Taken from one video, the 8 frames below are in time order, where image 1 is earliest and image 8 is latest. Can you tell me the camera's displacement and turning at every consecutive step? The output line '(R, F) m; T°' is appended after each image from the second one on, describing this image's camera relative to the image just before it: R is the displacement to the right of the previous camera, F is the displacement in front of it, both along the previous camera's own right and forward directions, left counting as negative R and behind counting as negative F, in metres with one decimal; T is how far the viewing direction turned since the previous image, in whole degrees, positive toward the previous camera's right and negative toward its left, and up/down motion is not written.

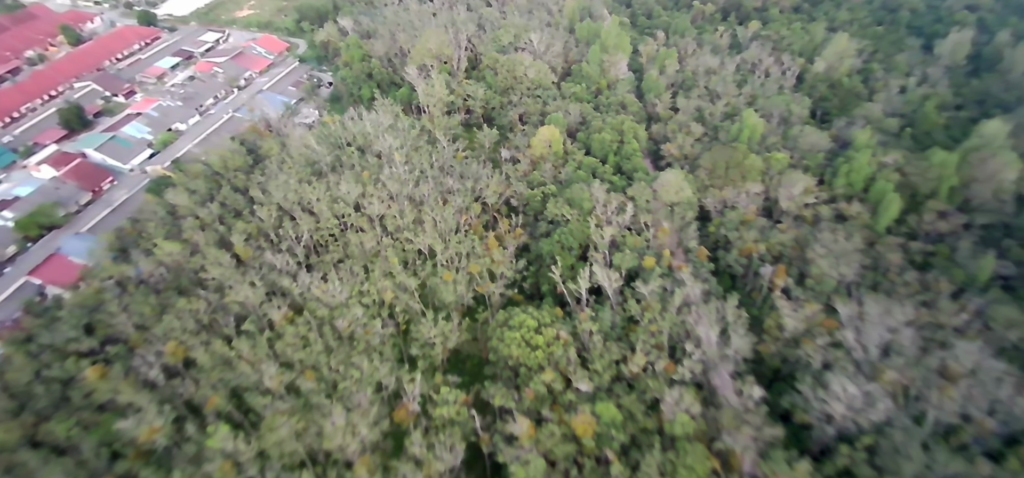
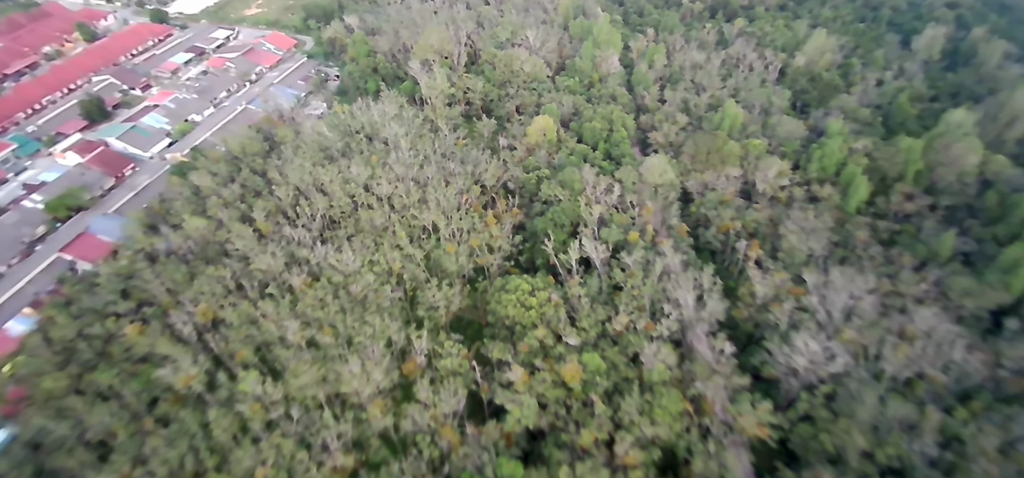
(+0.1, -1.5) m; 0°
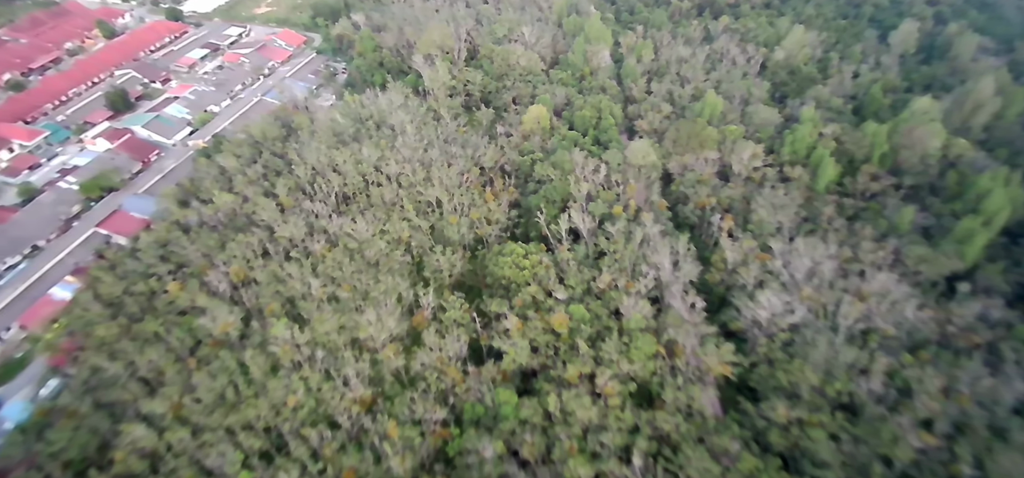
(+0.1, -1.9) m; 0°
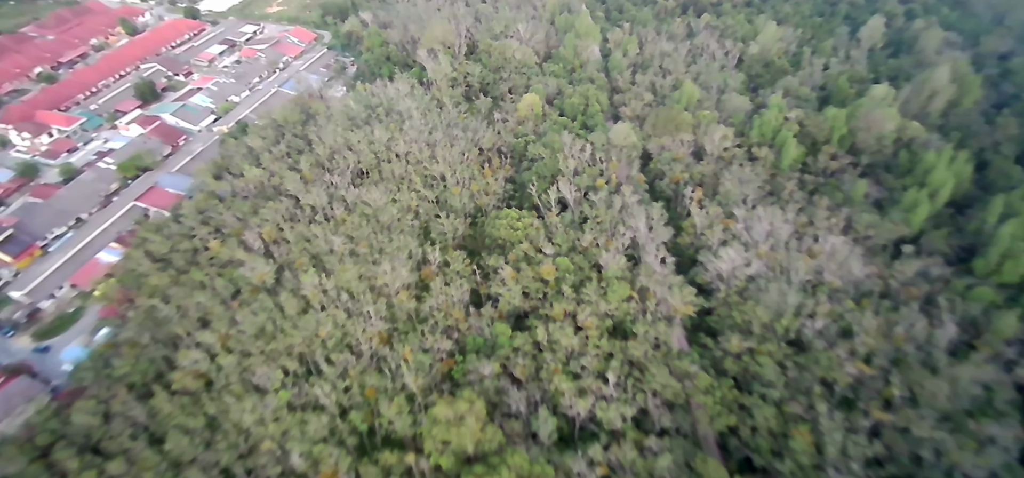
(+0.1, -2.6) m; 0°
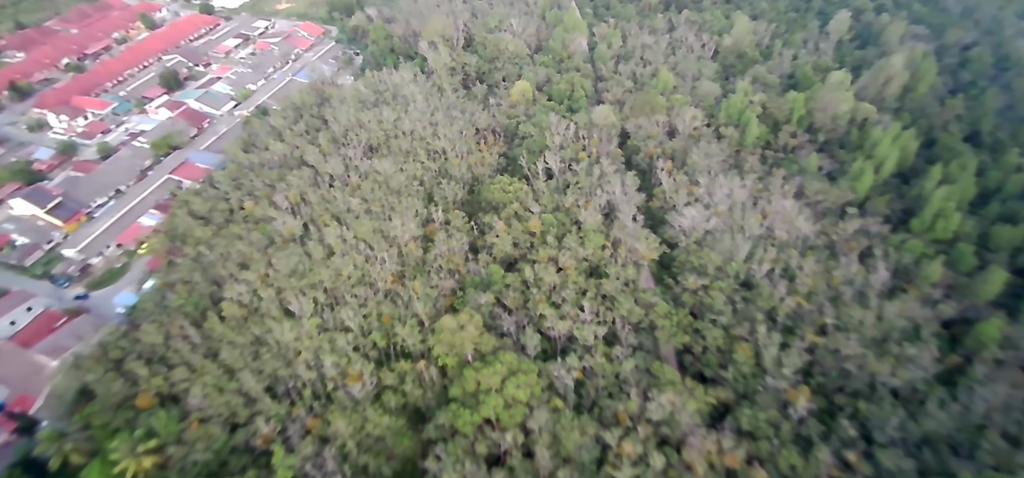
(+0.1, -3.0) m; 0°
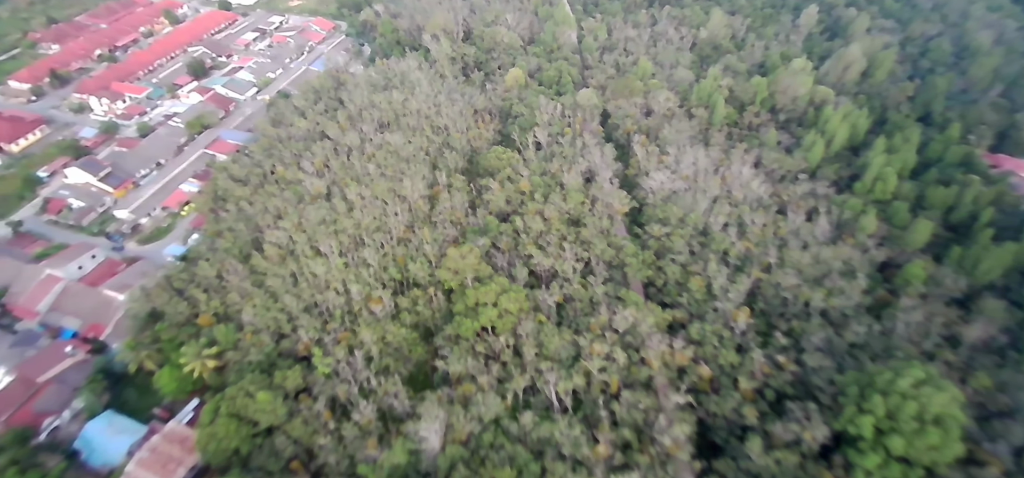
(+0.2, -3.6) m; 0°
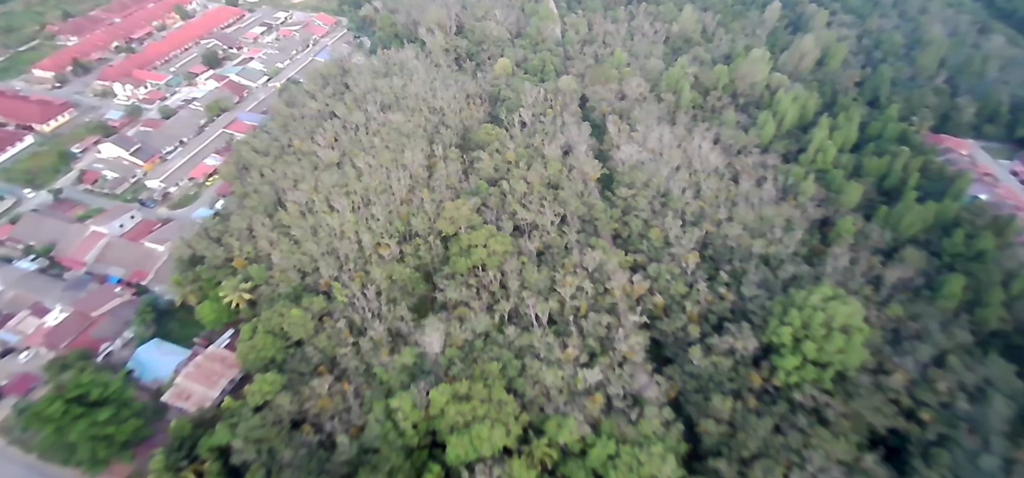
(+0.2, -3.6) m; +1°
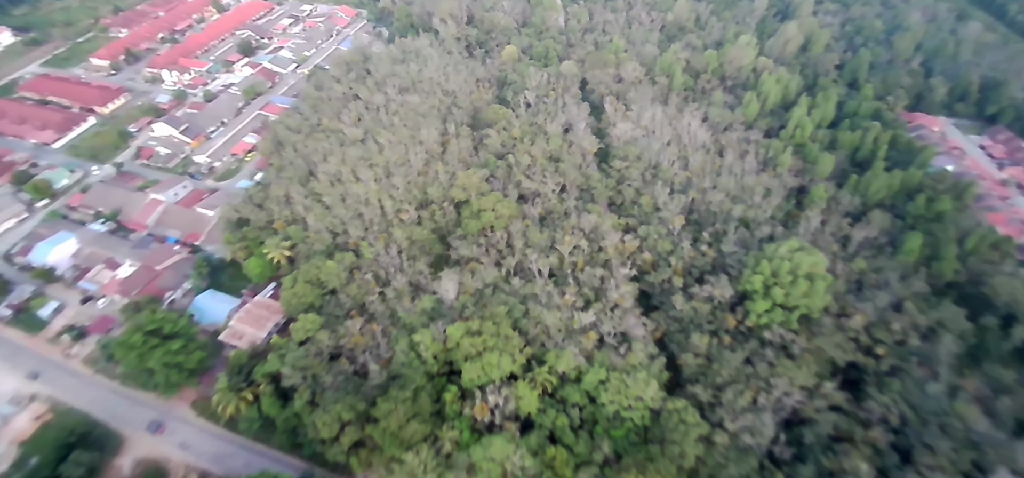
(+0.1, -2.9) m; -1°
